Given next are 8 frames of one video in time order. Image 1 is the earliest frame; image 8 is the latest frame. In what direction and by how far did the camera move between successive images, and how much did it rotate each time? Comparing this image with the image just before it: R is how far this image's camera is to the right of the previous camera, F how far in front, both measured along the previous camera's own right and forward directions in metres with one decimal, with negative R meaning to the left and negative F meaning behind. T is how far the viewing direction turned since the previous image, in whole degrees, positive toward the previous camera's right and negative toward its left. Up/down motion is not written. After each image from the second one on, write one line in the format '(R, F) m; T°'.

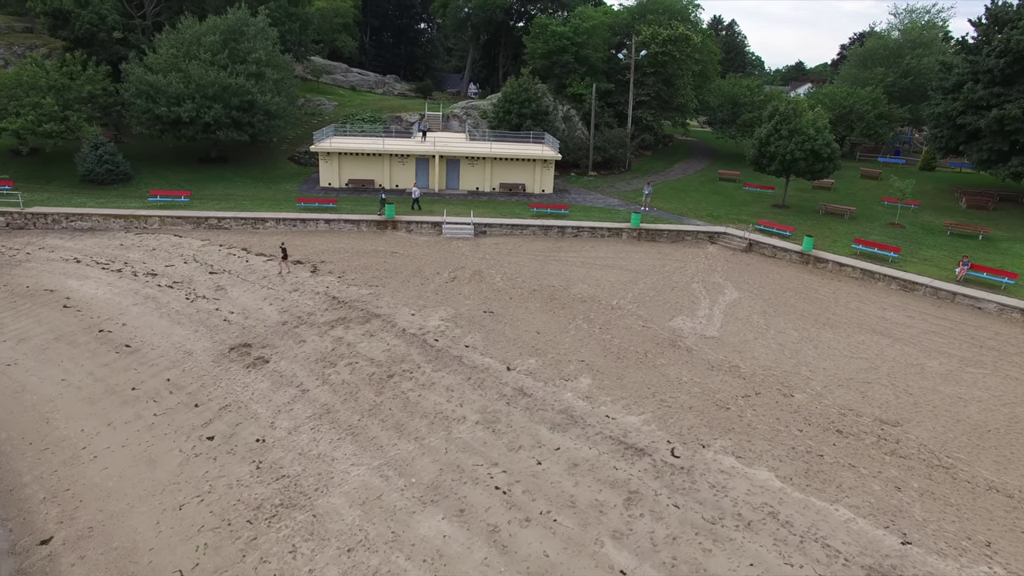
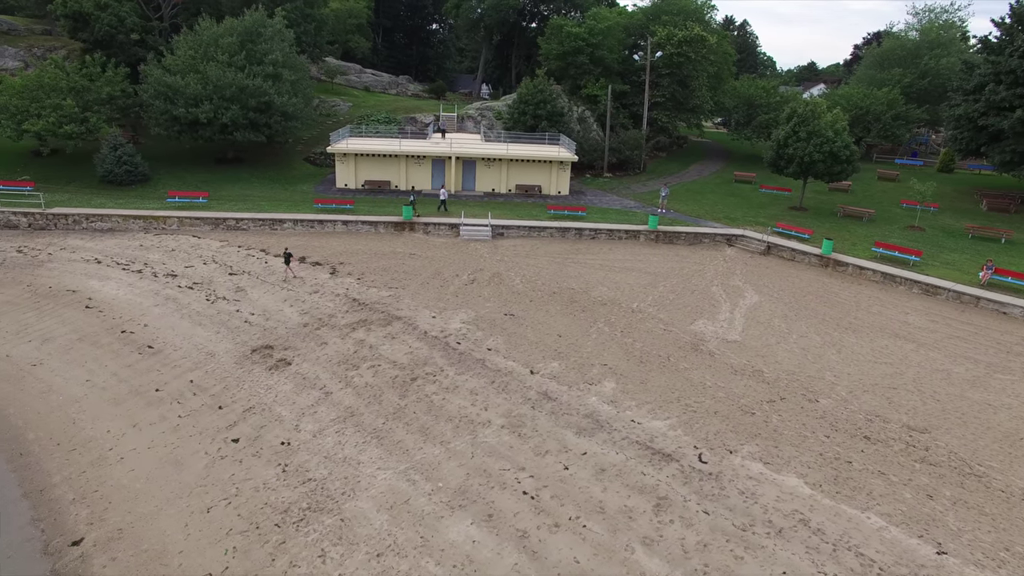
(-0.3, 0.0) m; -1°
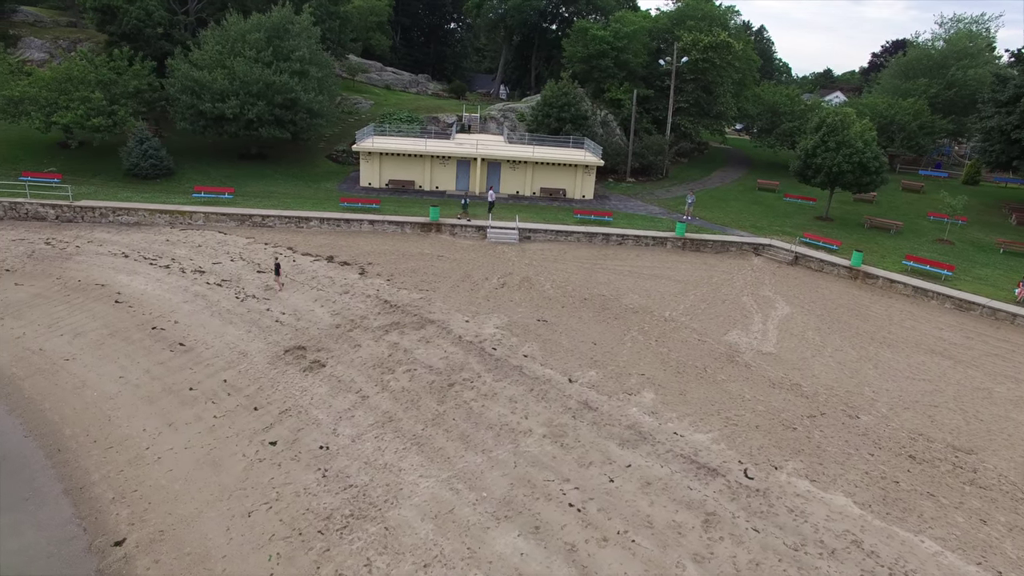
(-0.8, +0.1) m; 0°
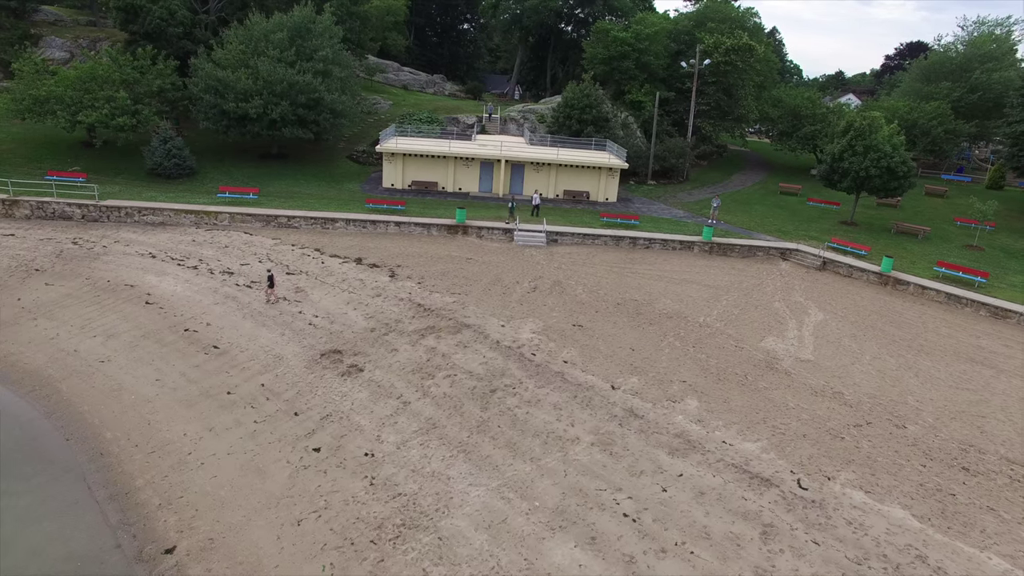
(-0.8, +0.2) m; 0°
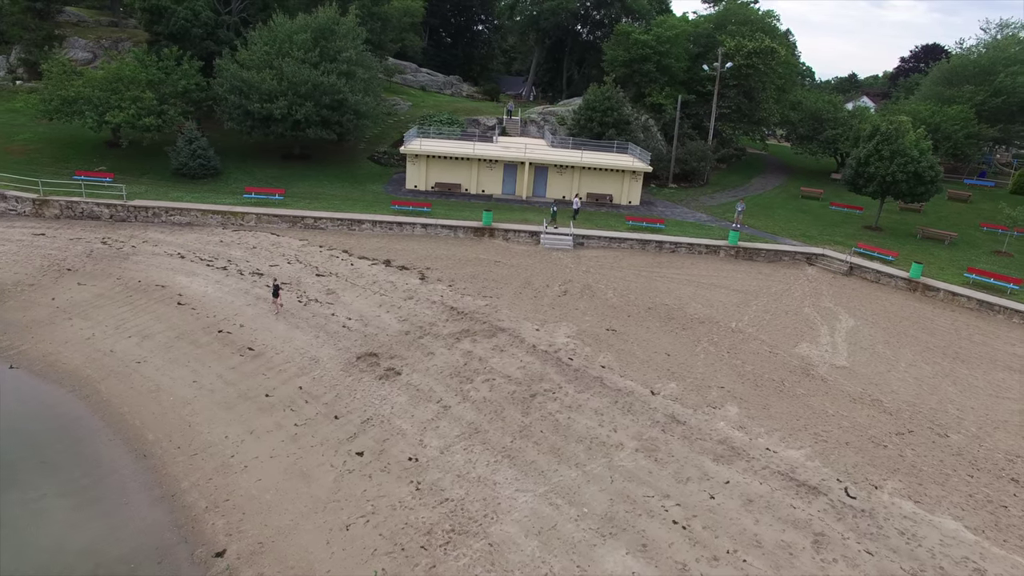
(-0.7, 0.0) m; 0°
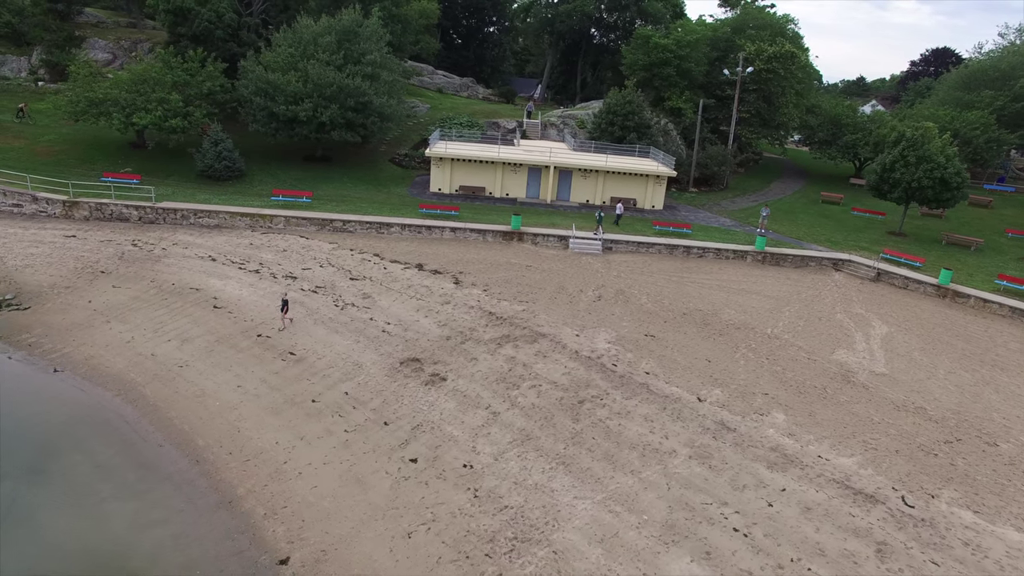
(-1.0, 0.0) m; 0°
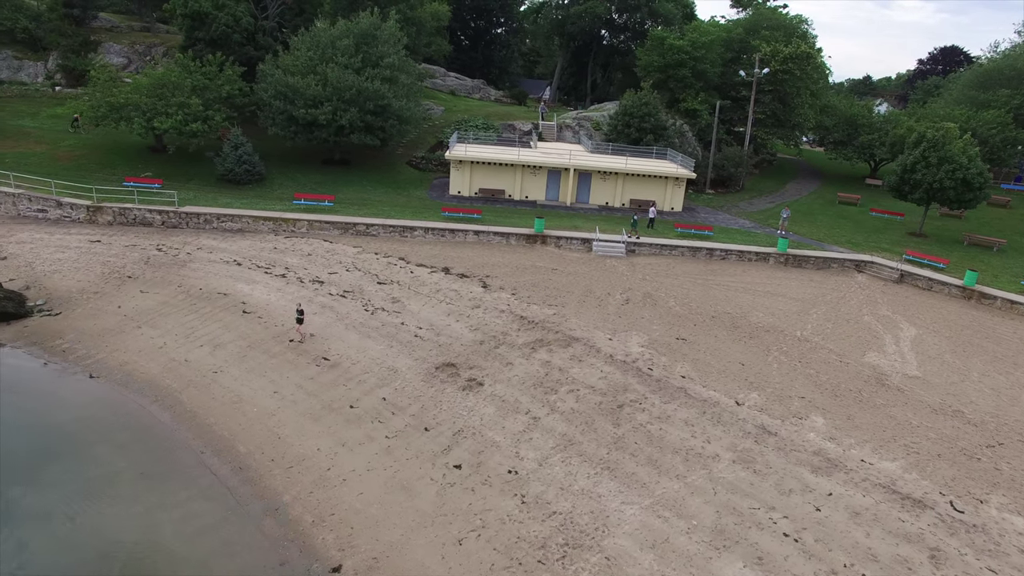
(-0.8, 0.0) m; 0°
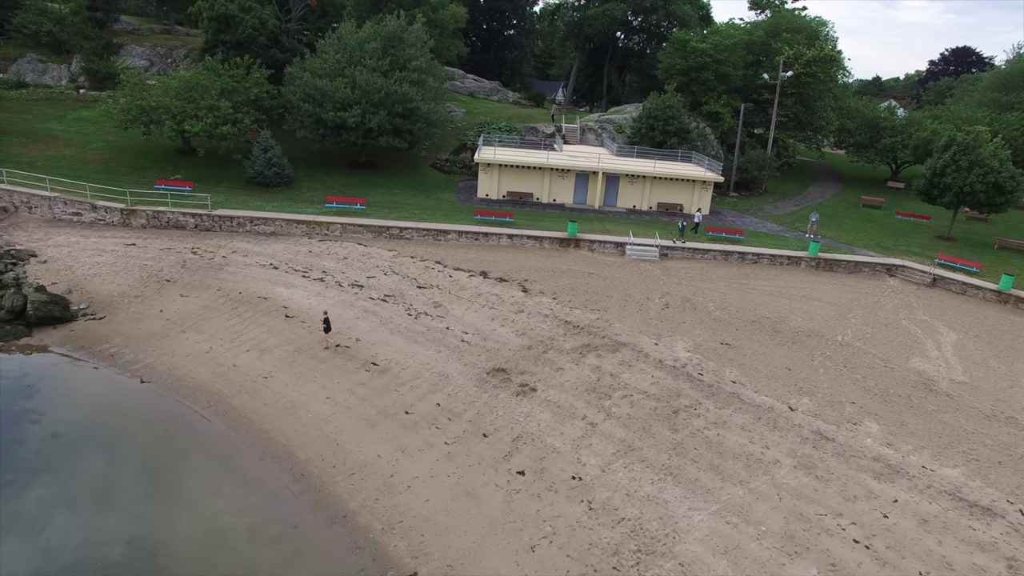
(-1.2, 0.0) m; 0°
